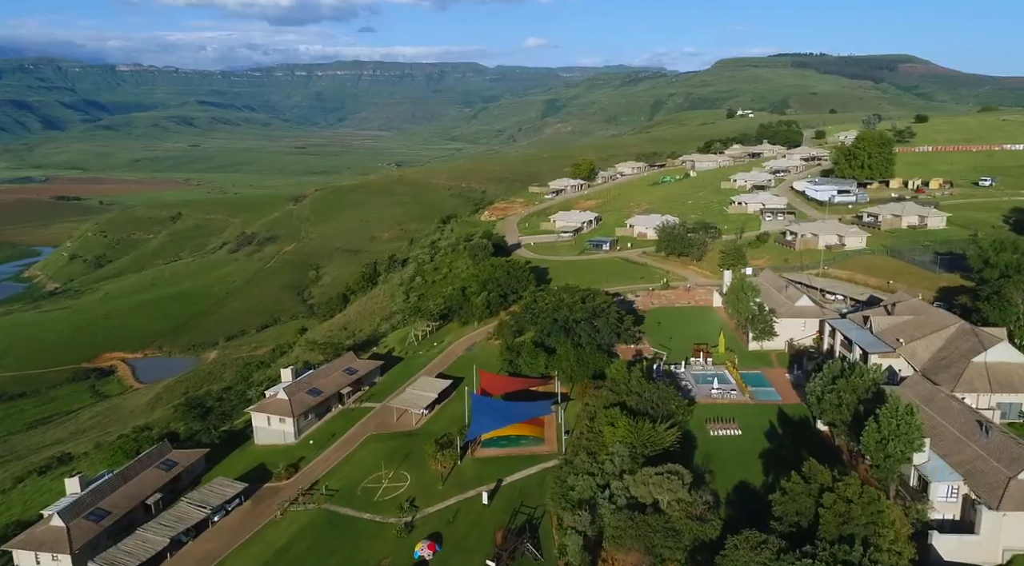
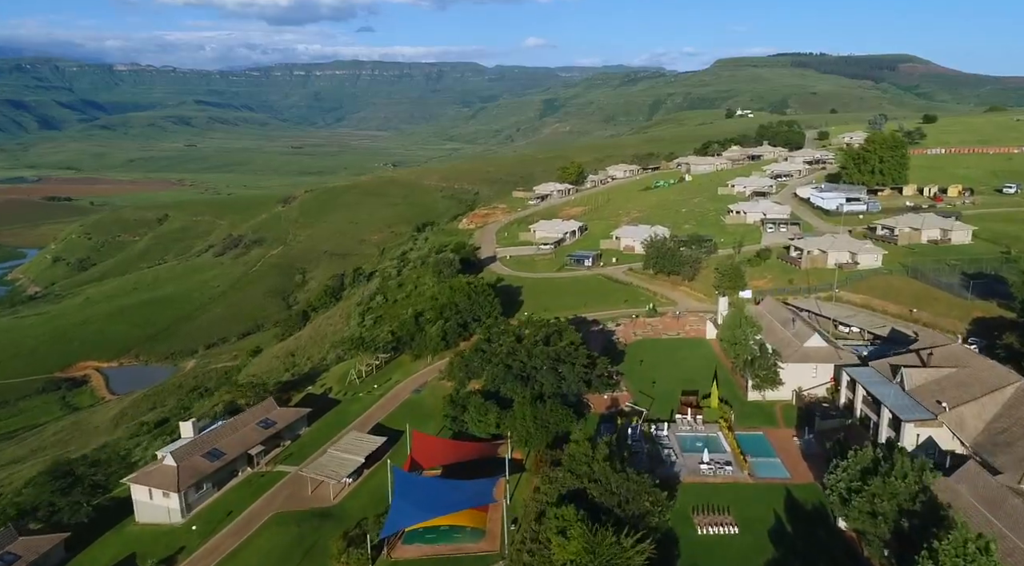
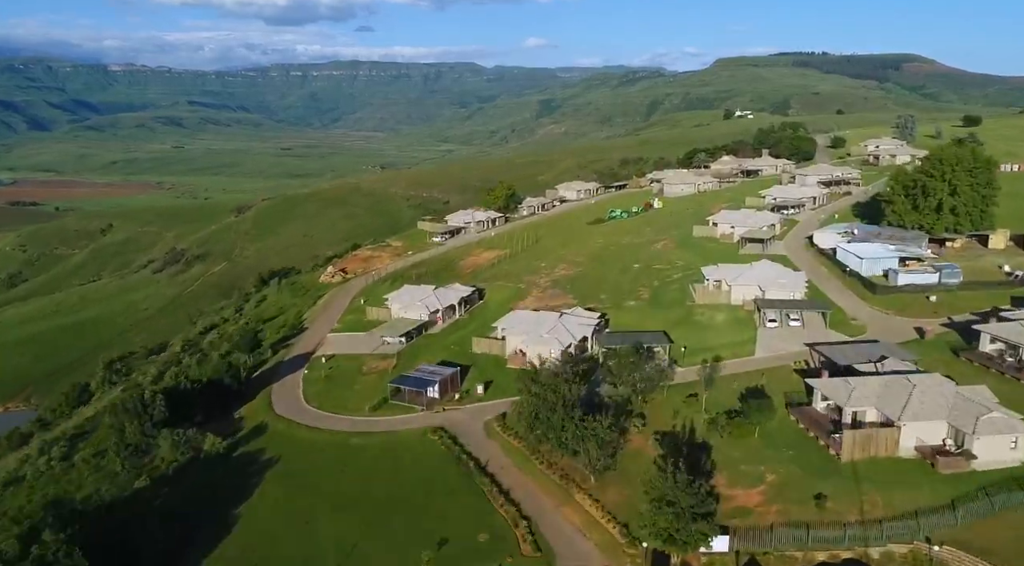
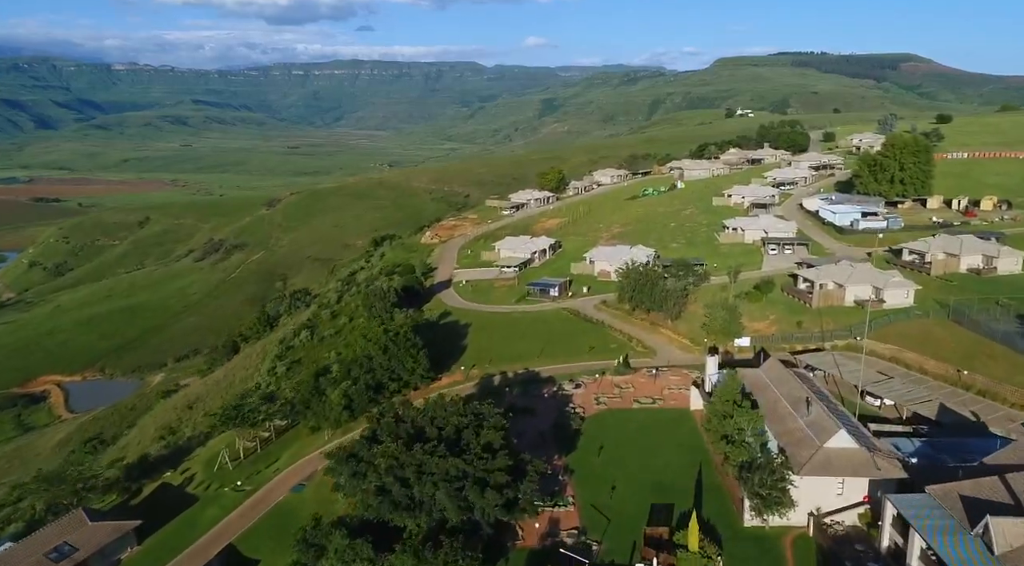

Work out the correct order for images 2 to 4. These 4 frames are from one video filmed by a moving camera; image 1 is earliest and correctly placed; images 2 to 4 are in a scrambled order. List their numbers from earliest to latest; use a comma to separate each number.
2, 4, 3
